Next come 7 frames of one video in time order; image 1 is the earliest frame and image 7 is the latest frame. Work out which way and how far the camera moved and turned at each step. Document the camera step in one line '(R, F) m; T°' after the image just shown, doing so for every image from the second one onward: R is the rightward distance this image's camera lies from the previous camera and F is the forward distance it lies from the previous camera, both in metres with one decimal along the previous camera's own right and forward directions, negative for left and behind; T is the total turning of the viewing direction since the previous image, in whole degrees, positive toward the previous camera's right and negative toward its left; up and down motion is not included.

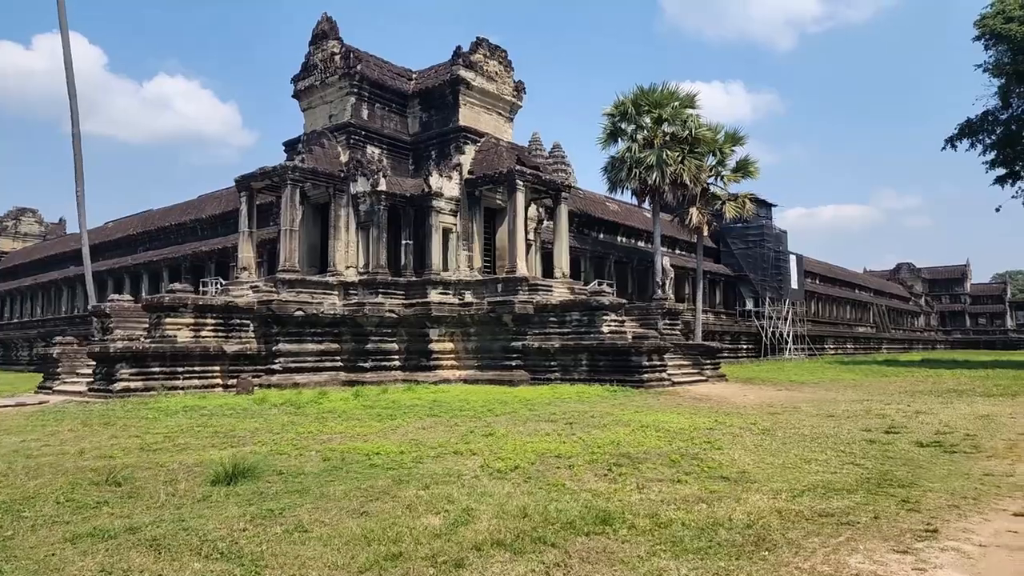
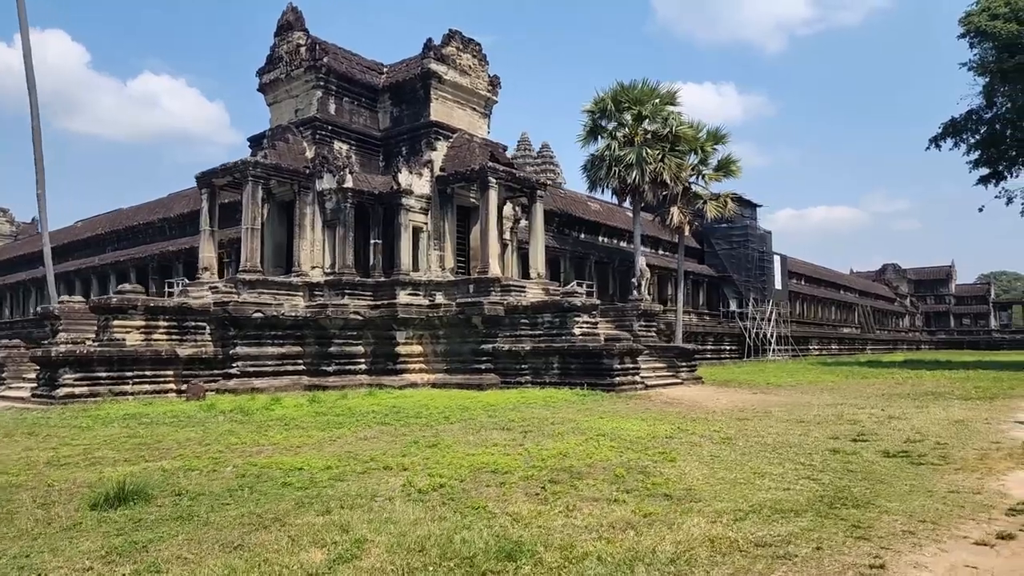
(+0.5, +0.5) m; +1°
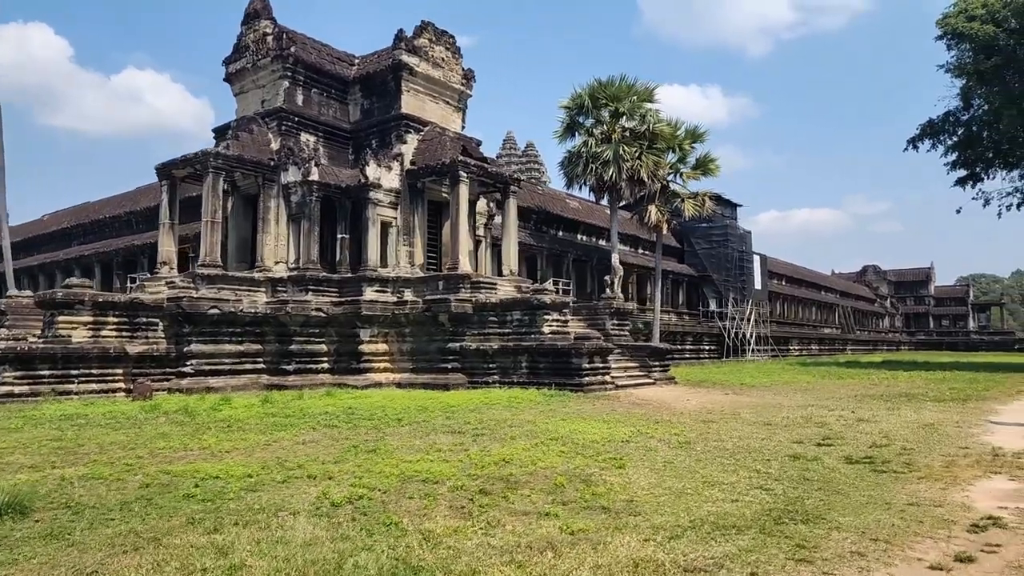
(+0.4, +0.5) m; +1°
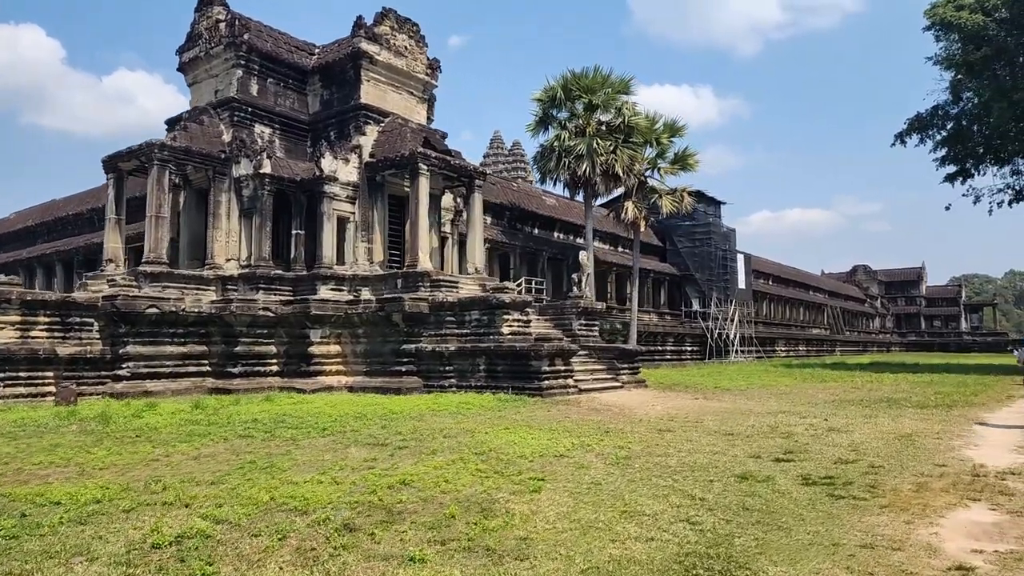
(+0.7, +0.9) m; +1°
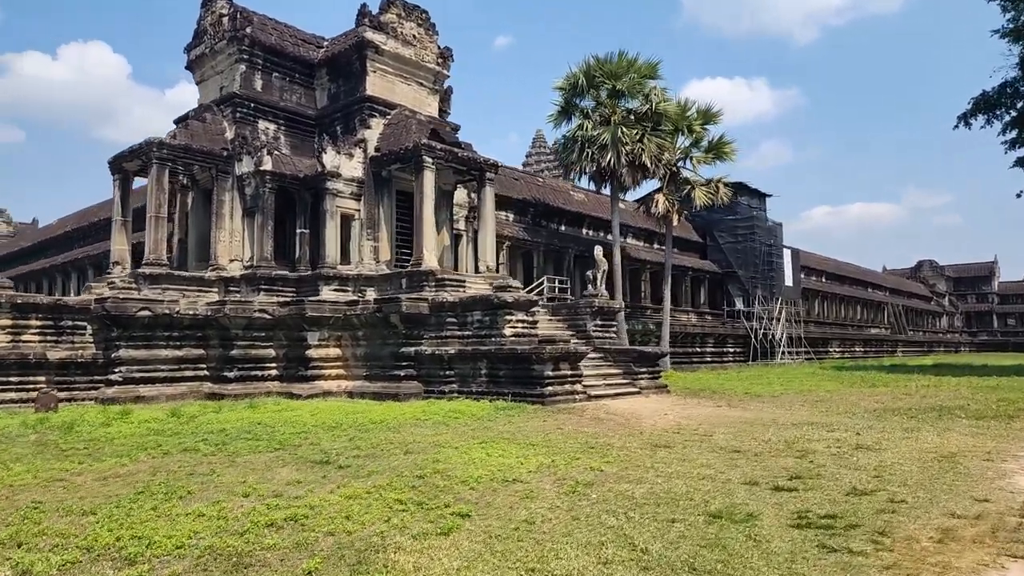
(+0.9, +1.1) m; -4°
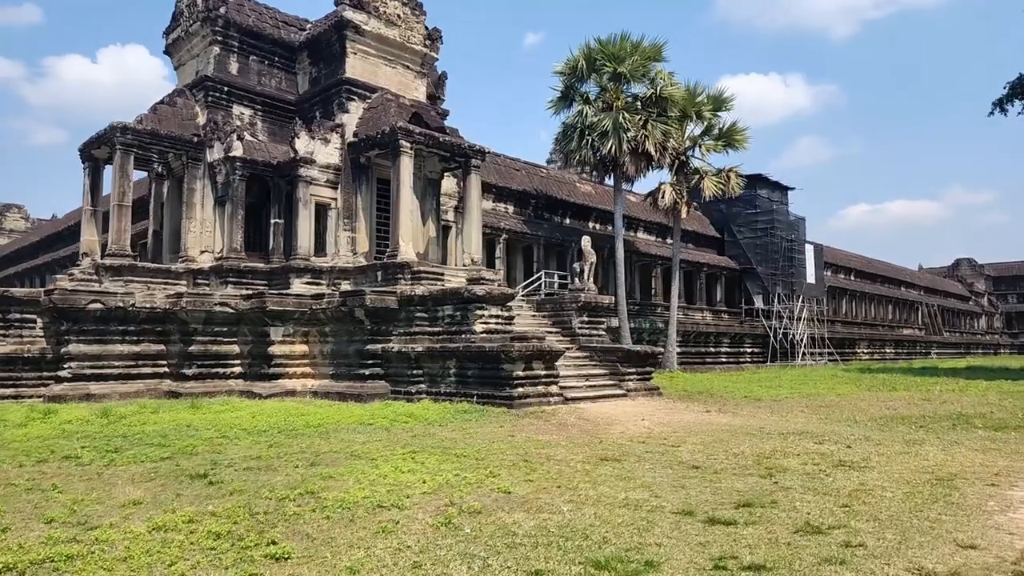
(+1.0, +1.1) m; -2°
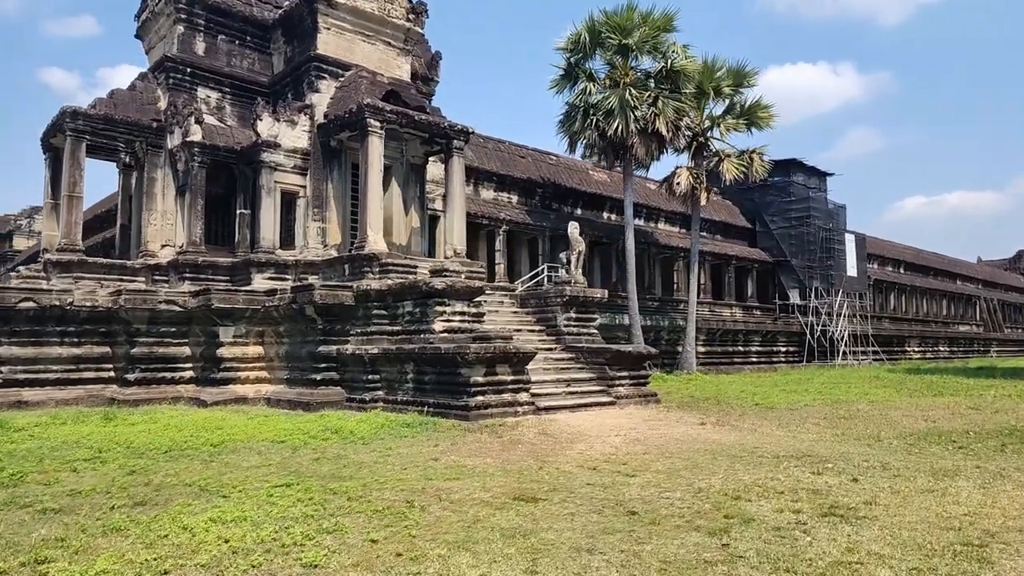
(+1.2, +1.6) m; -4°
